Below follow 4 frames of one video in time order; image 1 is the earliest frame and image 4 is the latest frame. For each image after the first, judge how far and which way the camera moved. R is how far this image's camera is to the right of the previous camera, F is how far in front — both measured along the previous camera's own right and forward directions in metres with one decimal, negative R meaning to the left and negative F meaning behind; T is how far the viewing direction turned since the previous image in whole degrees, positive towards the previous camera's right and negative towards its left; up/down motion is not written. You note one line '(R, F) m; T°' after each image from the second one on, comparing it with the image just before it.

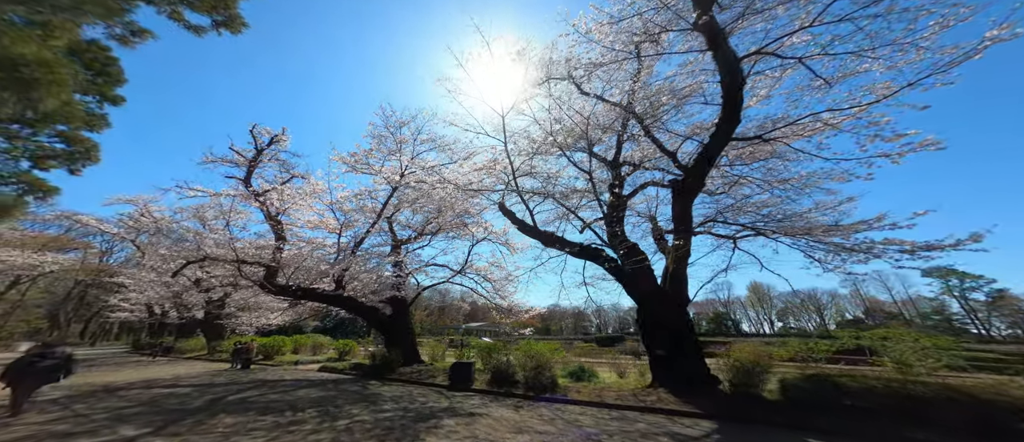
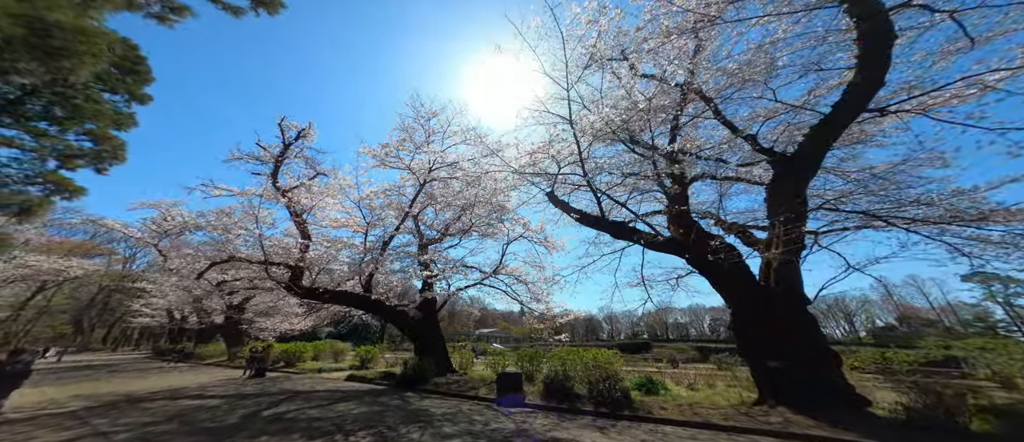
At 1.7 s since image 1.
(-1.1, +0.7) m; -2°
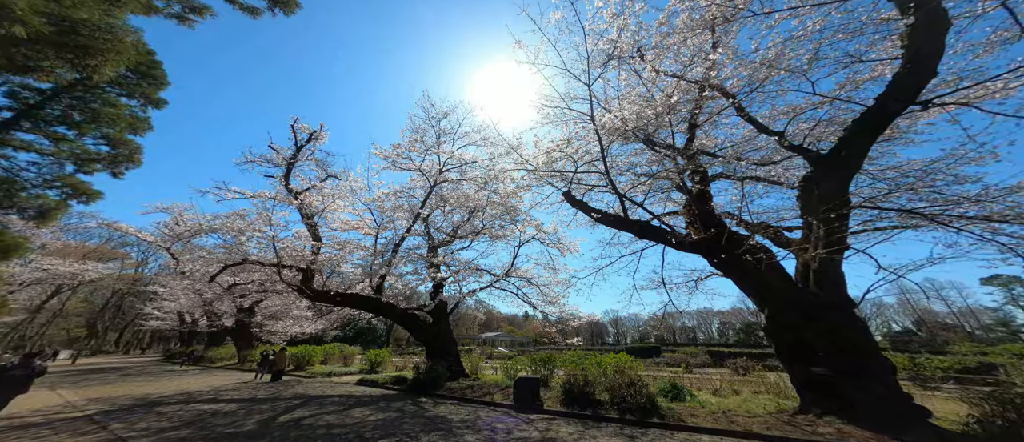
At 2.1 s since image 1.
(-0.3, +0.1) m; -1°
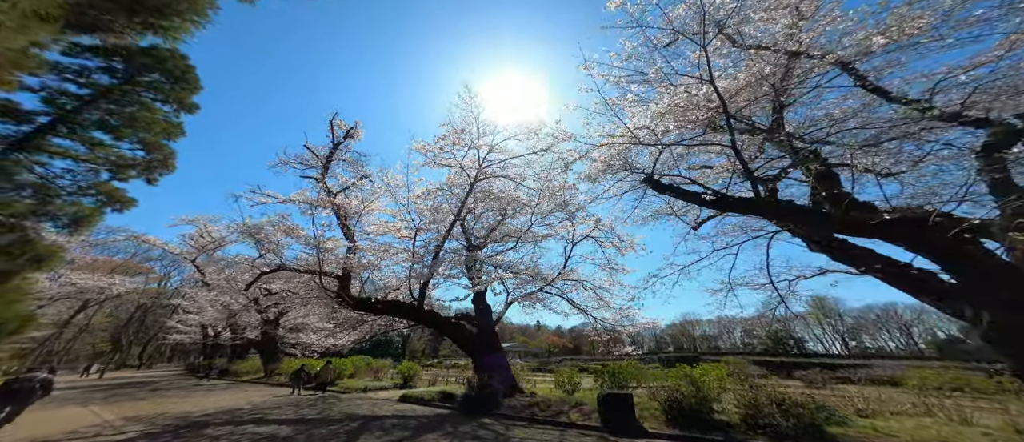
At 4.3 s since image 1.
(-1.5, +0.8) m; -2°
